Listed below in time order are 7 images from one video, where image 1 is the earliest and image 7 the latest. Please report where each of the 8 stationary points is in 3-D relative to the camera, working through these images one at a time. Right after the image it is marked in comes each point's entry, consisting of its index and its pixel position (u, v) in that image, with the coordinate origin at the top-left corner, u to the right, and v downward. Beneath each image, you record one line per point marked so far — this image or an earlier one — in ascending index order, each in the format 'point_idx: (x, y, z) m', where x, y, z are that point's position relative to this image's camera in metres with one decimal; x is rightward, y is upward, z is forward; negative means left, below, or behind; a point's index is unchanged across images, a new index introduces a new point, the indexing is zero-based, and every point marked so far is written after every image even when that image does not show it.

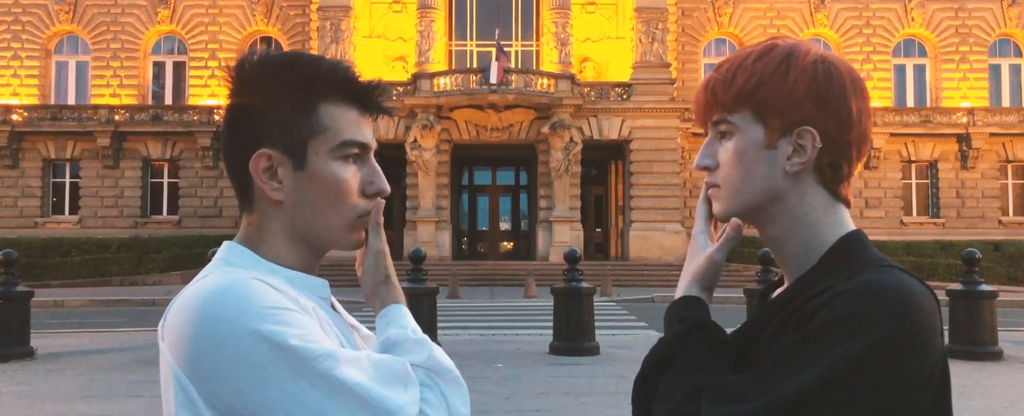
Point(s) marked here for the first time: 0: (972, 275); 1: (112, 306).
0: (+5.8, -0.8, +10.0) m
1: (-9.4, -2.3, +18.8) m
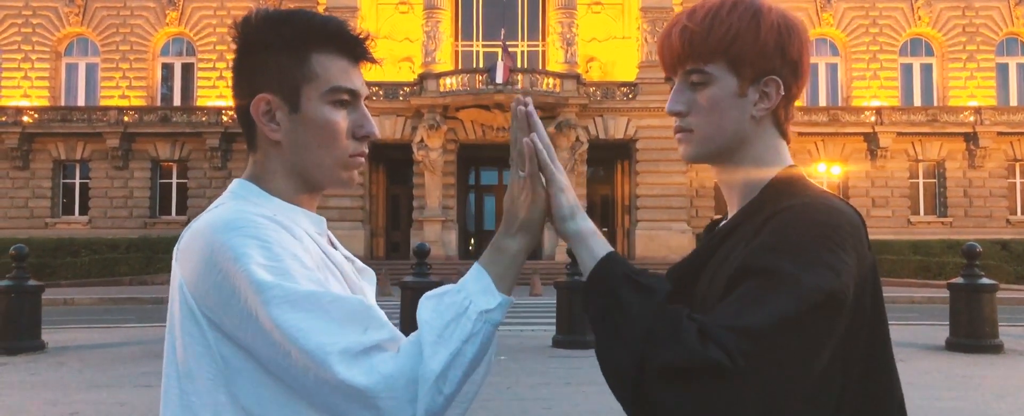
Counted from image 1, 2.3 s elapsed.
0: (+5.8, -0.7, +10.1) m
1: (-9.3, -2.3, +19.0) m
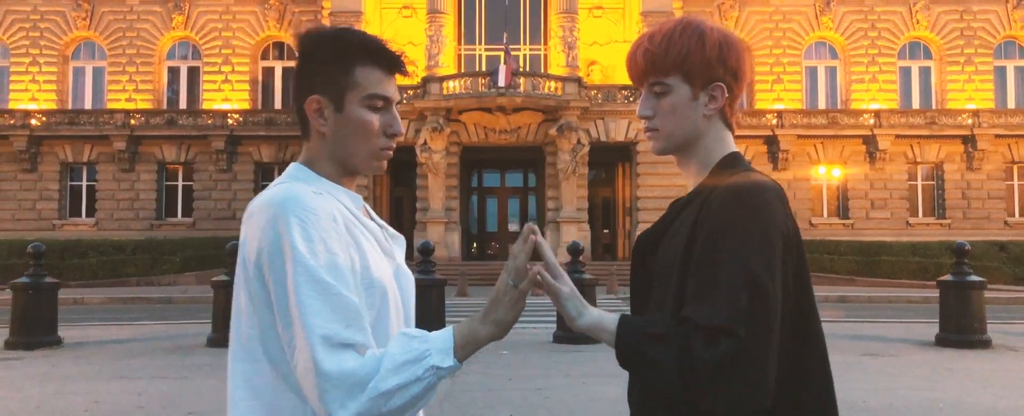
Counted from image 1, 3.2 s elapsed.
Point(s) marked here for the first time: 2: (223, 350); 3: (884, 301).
0: (+5.8, -0.7, +10.4) m
1: (-9.2, -2.3, +19.3) m
2: (-3.5, -1.7, +9.8) m
3: (+8.9, -2.2, +19.3) m
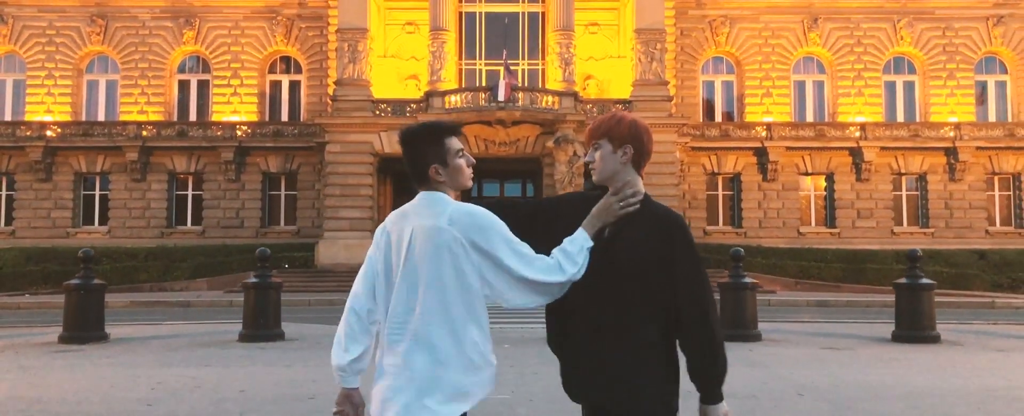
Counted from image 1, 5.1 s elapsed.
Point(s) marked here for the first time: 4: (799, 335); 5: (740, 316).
0: (+5.8, -0.9, +11.7) m
1: (-9.2, -2.5, +20.5) m
2: (-3.5, -1.9, +11.1) m
3: (+8.9, -2.5, +20.5) m
4: (+4.3, -1.9, +12.0) m
5: (+3.0, -1.4, +10.6) m
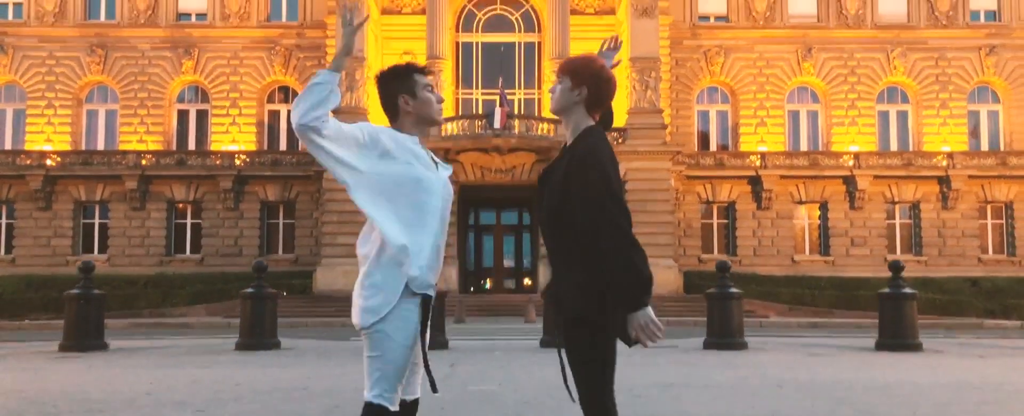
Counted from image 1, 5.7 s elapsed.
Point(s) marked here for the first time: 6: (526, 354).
0: (+5.7, -1.1, +11.9) m
1: (-9.4, -3.1, +20.6) m
2: (-3.6, -2.0, +11.2) m
3: (+8.8, -3.0, +20.6) m
4: (+4.2, -2.1, +12.2) m
5: (+2.9, -1.6, +10.7) m
6: (+0.2, -2.1, +11.0) m
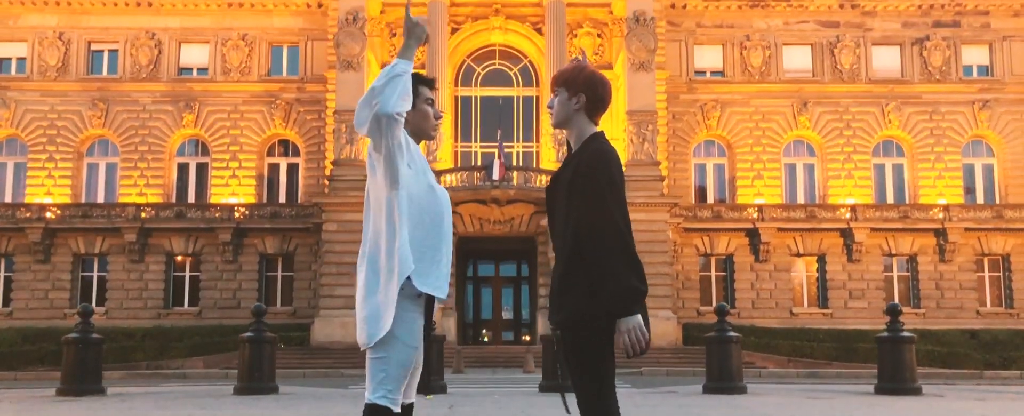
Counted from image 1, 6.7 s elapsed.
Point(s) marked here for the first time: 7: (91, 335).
0: (+5.7, -1.8, +11.9) m
1: (-9.4, -4.4, +20.5) m
2: (-3.7, -2.7, +11.1) m
3: (+8.8, -4.3, +20.5) m
4: (+4.1, -2.8, +12.1) m
5: (+2.9, -2.2, +10.7) m
6: (+0.2, -2.7, +10.9) m
7: (-6.3, -2.0, +12.0) m
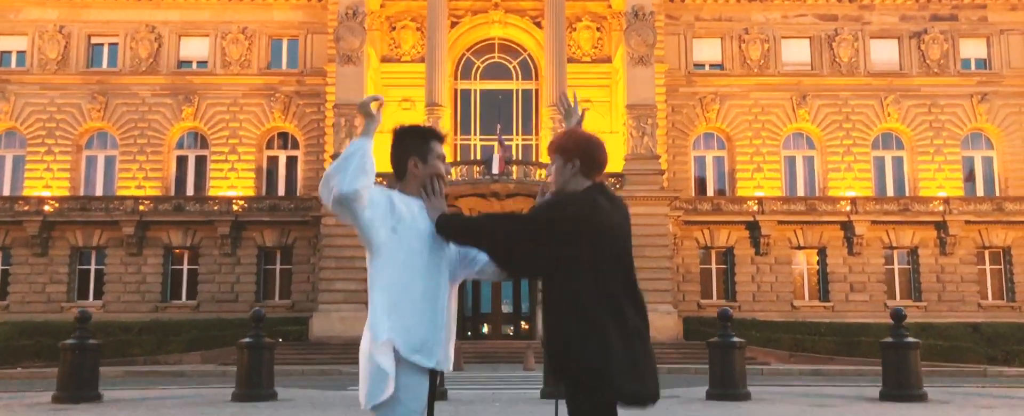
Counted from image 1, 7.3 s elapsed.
0: (+5.7, -1.8, +11.8) m
1: (-9.4, -4.3, +20.4) m
2: (-3.6, -2.7, +11.0) m
3: (+8.8, -4.2, +20.4) m
4: (+4.1, -2.8, +12.0) m
5: (+2.9, -2.2, +10.6) m
6: (+0.2, -2.7, +10.8) m
7: (-6.3, -2.0, +11.9) m
